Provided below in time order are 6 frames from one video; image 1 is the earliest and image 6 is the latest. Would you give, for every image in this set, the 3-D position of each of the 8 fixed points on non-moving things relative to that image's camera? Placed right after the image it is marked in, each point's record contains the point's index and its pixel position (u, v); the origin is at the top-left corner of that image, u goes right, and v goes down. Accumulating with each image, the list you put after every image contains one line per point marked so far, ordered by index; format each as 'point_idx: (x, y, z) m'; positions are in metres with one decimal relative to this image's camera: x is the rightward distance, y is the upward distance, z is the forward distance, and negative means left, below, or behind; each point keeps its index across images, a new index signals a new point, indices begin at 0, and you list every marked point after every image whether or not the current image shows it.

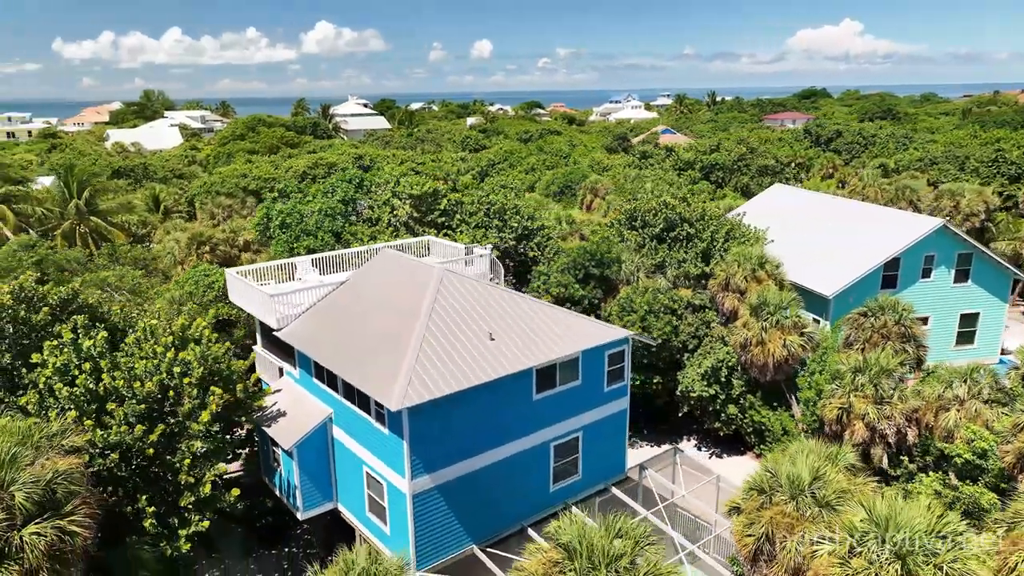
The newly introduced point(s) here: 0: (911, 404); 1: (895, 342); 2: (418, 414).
0: (+9.1, -2.6, +16.0) m
1: (+9.9, -1.4, +18.1) m
2: (-1.6, -2.1, +12.0) m
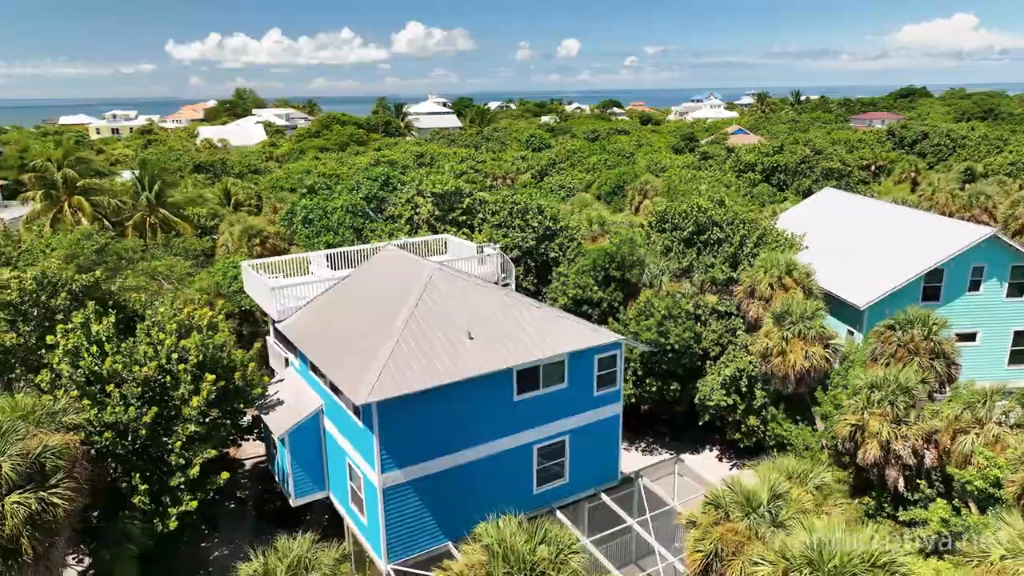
0: (+8.9, -2.9, +15.0) m
1: (+10.0, -1.7, +17.0) m
2: (-2.2, -2.1, +12.2) m
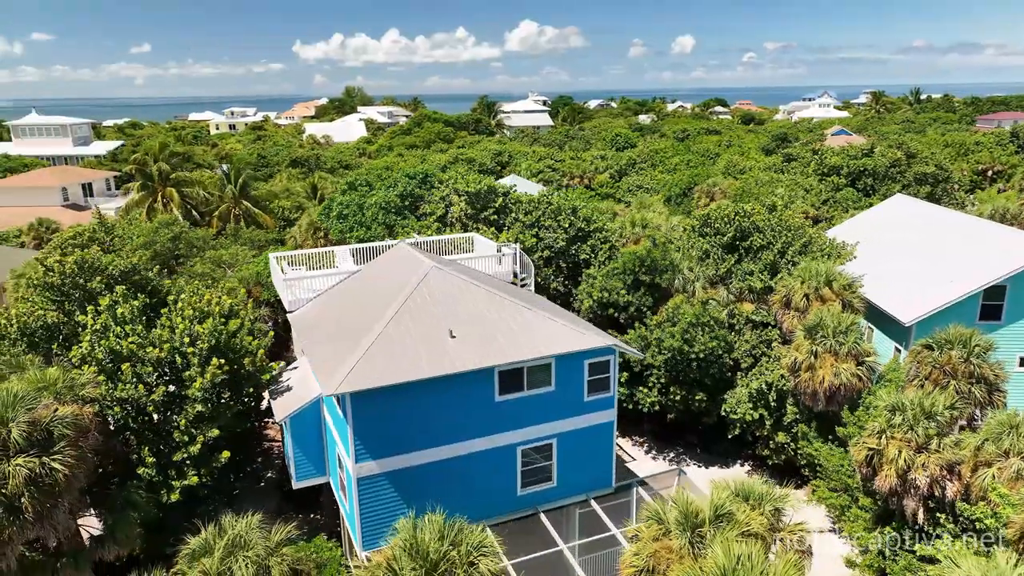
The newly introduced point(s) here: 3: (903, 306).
0: (+8.6, -3.3, +13.8) m
1: (+10.0, -2.1, +15.6) m
2: (-2.7, -2.0, +12.6) m
3: (+10.8, -0.5, +19.3) m
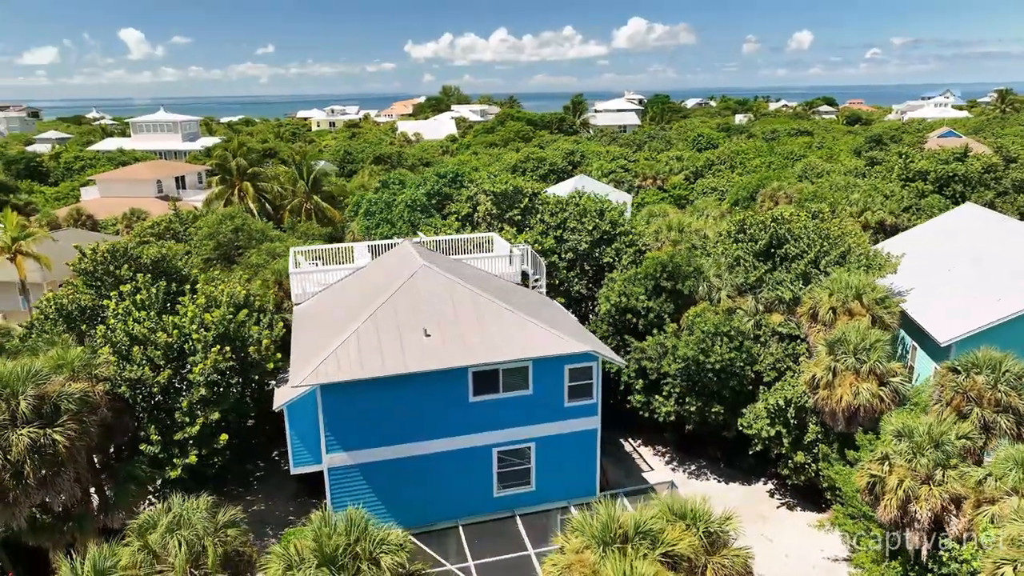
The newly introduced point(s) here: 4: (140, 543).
0: (+8.0, -3.6, +12.7) m
1: (+9.6, -2.5, +14.3) m
2: (-3.3, -2.0, +13.0) m
3: (+11.0, -0.9, +17.8) m
4: (-5.3, -3.6, +10.0) m
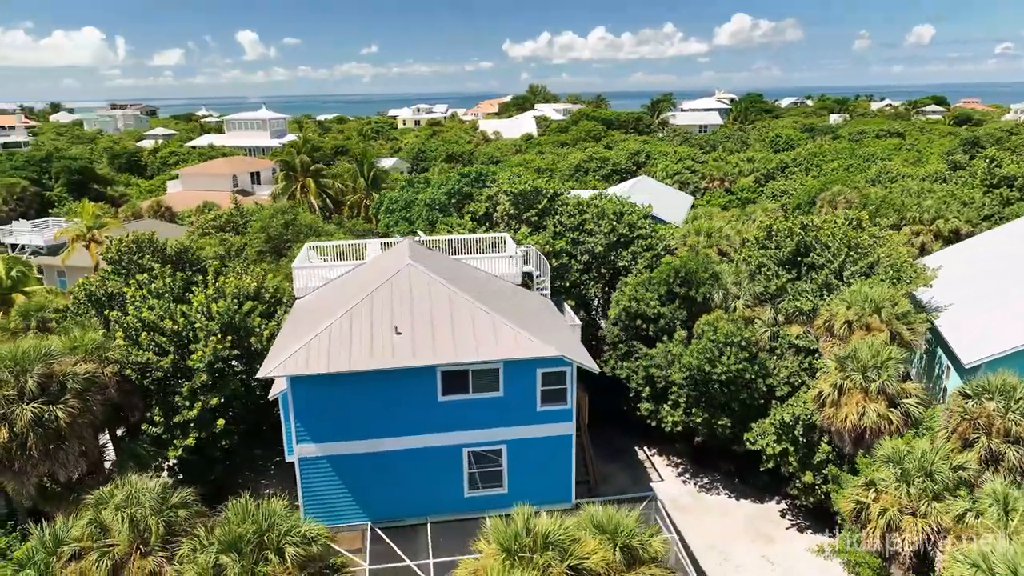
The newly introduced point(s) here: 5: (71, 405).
0: (+7.1, -3.9, +11.7) m
1: (+9.0, -2.8, +13.2) m
2: (-4.0, -1.9, +13.4) m
3: (+10.8, -1.3, +16.5) m
4: (-6.4, -3.5, +10.7) m
5: (-9.1, -2.4, +14.5) m
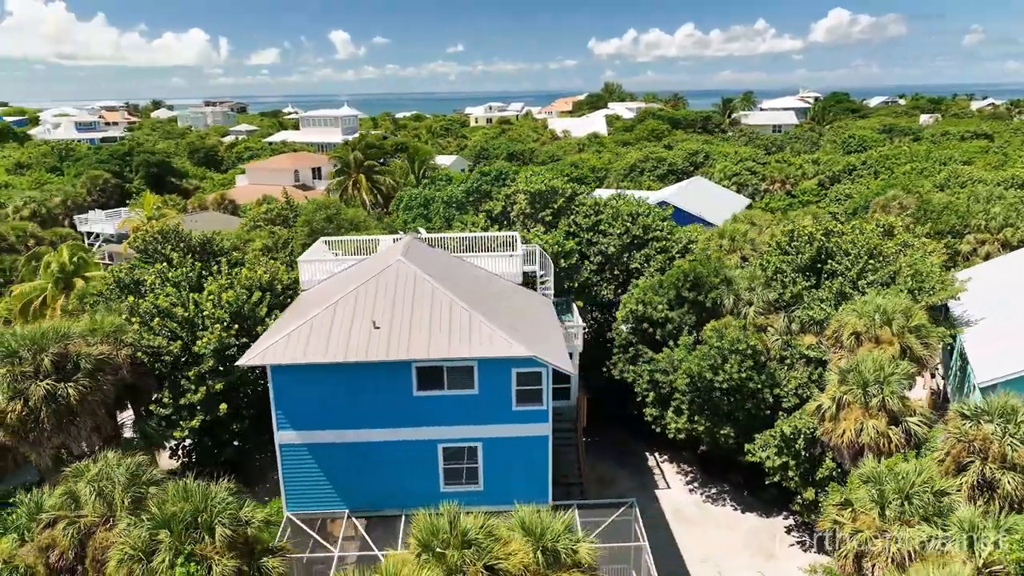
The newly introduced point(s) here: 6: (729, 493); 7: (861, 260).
0: (+6.2, -4.1, +11.1) m
1: (+8.3, -3.1, +12.3) m
2: (-4.5, -1.7, +13.9) m
3: (+10.5, -1.6, +15.4) m
4: (-7.3, -3.3, +11.5) m
5: (-9.5, -2.1, +15.6) m
6: (+6.0, -5.8, +19.8) m
7: (+9.4, +0.8, +18.7) m
